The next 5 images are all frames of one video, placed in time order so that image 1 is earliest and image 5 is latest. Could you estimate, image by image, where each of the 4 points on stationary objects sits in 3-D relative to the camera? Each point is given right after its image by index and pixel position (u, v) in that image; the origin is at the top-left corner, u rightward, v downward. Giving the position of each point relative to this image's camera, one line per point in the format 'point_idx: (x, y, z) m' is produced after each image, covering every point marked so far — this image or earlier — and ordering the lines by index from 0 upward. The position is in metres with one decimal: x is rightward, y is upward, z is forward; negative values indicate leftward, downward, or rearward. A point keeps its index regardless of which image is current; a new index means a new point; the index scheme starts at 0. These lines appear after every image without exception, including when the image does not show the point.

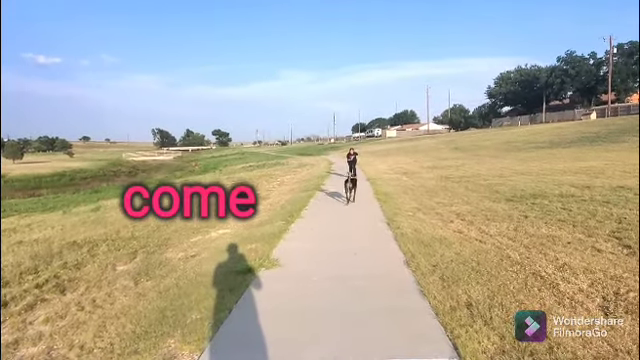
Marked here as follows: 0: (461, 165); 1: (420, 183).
0: (+4.5, +0.3, +17.5) m
1: (+2.9, -0.2, +15.3) m
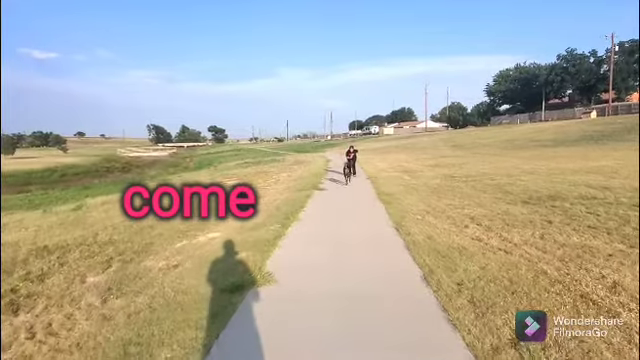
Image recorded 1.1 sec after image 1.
0: (+4.4, +0.4, +17.2) m
1: (+2.8, -0.2, +15.0) m
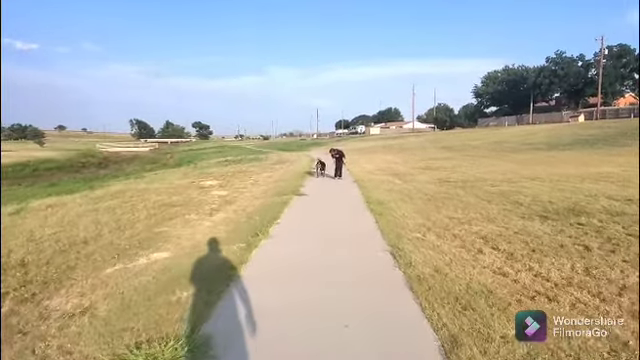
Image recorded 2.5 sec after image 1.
0: (+3.9, +0.3, +16.7) m
1: (+2.4, -0.2, +14.4) m
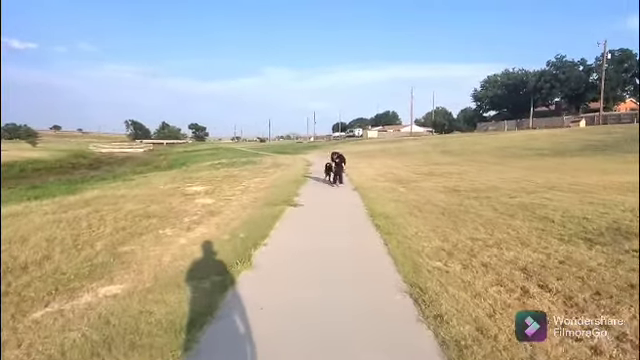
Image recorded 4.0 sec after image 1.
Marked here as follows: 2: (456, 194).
0: (+3.9, +0.1, +16.2) m
1: (+2.3, -0.4, +13.9) m
2: (+3.2, -0.3, +13.2) m
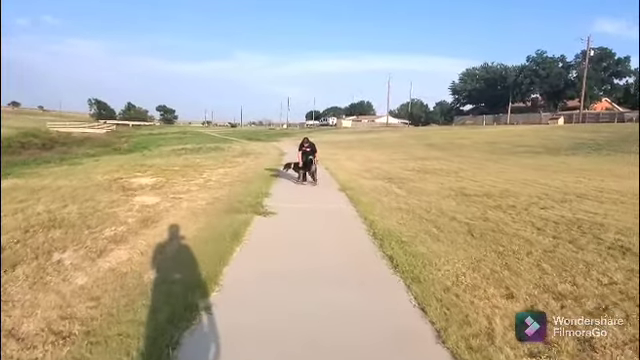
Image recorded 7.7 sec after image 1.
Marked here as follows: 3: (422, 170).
0: (+3.1, +0.3, +15.3) m
1: (+1.7, -0.2, +12.9) m
2: (+2.6, -0.2, +12.3) m
3: (+3.2, +0.5, +18.3) m
